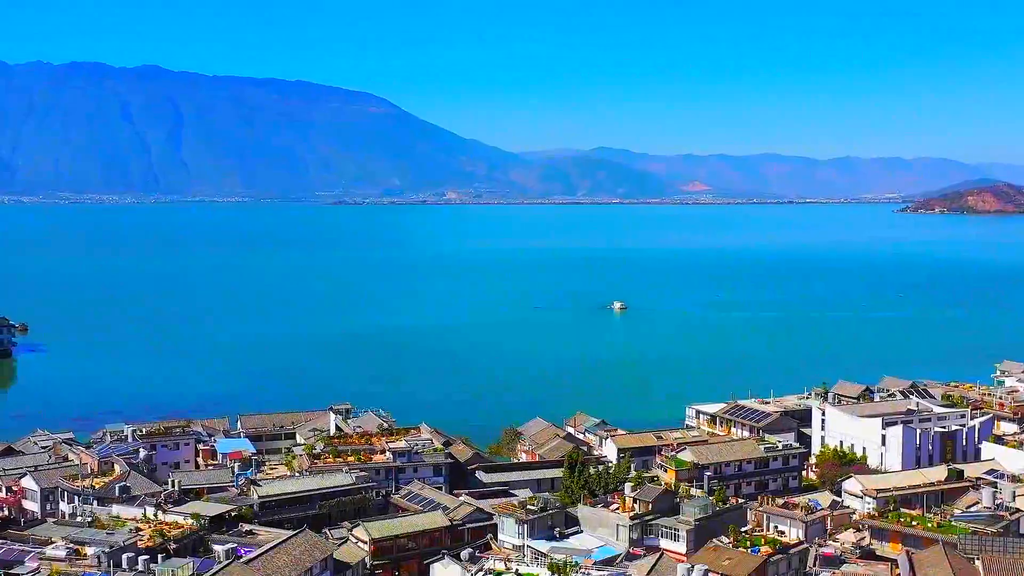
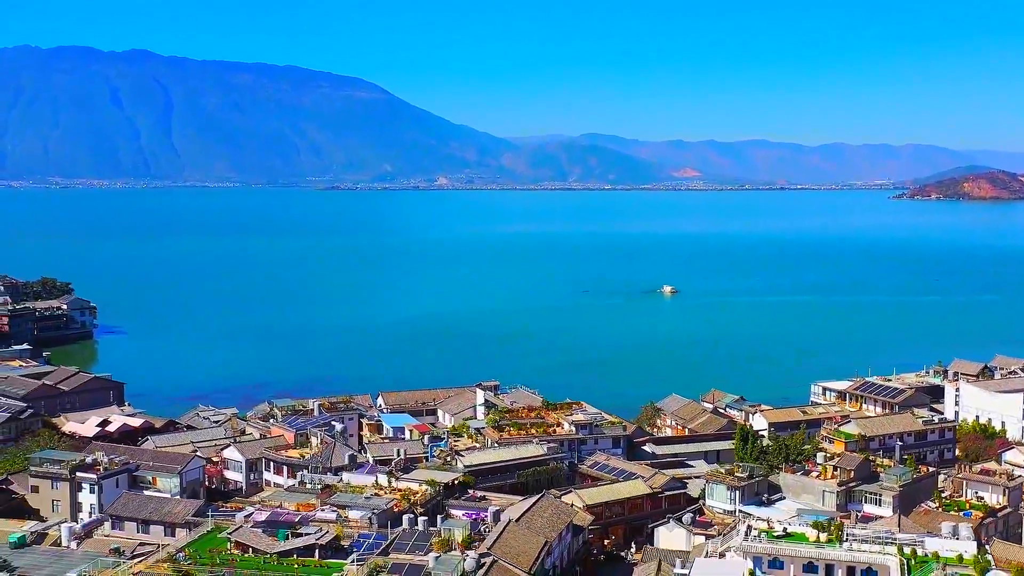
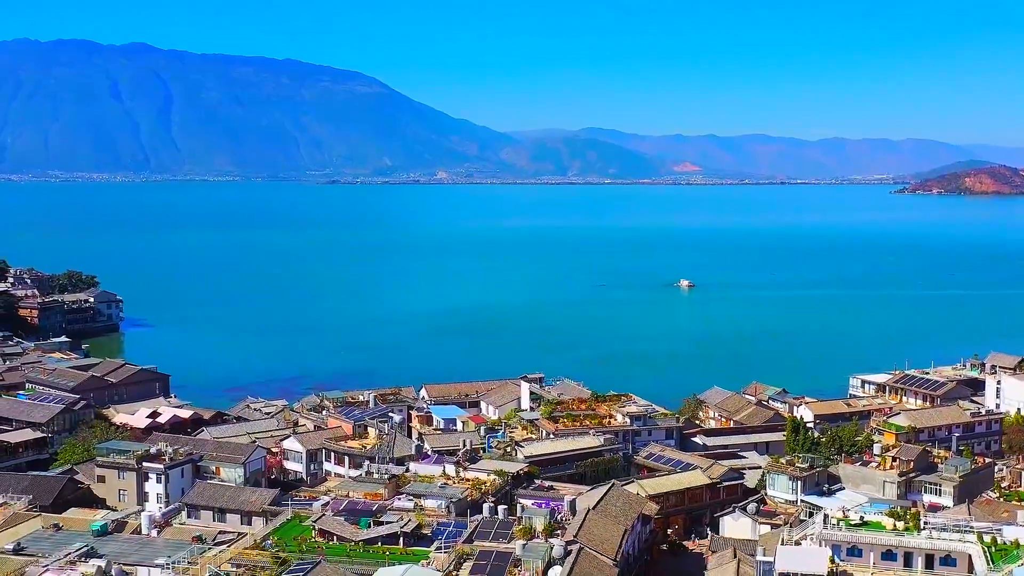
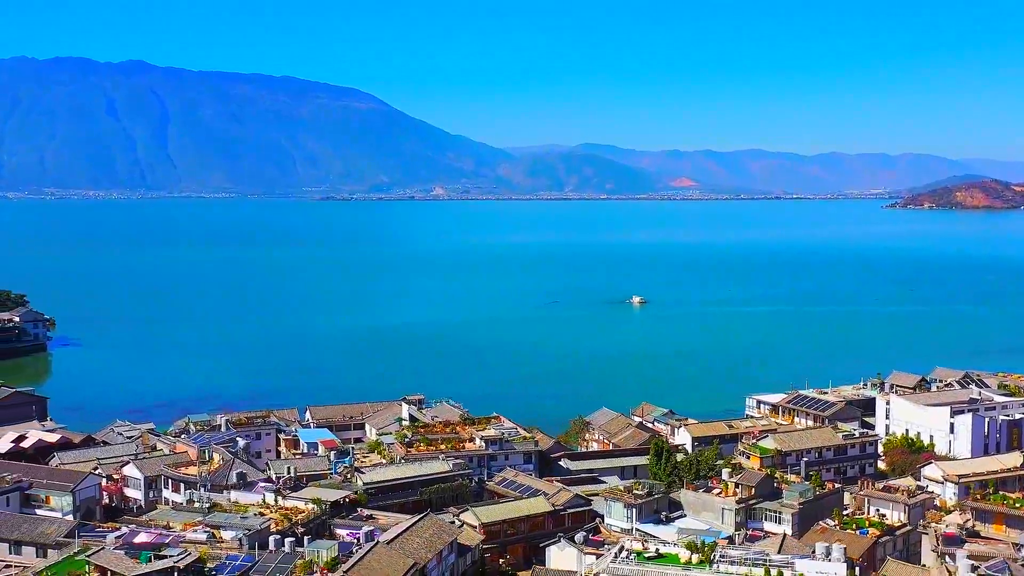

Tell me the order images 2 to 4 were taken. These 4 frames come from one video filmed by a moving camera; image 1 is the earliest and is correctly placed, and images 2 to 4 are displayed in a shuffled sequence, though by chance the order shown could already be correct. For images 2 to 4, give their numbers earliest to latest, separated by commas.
4, 2, 3
